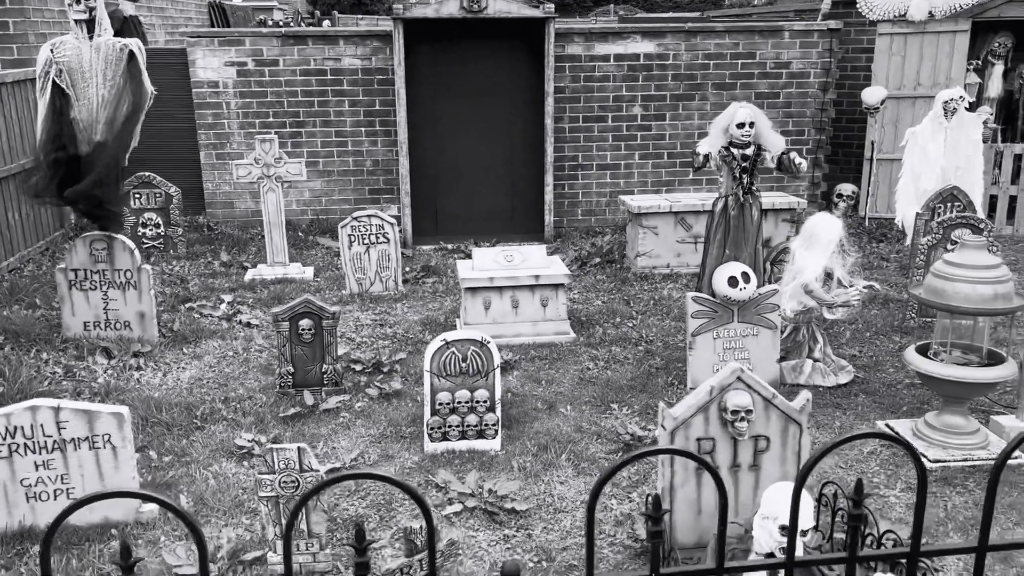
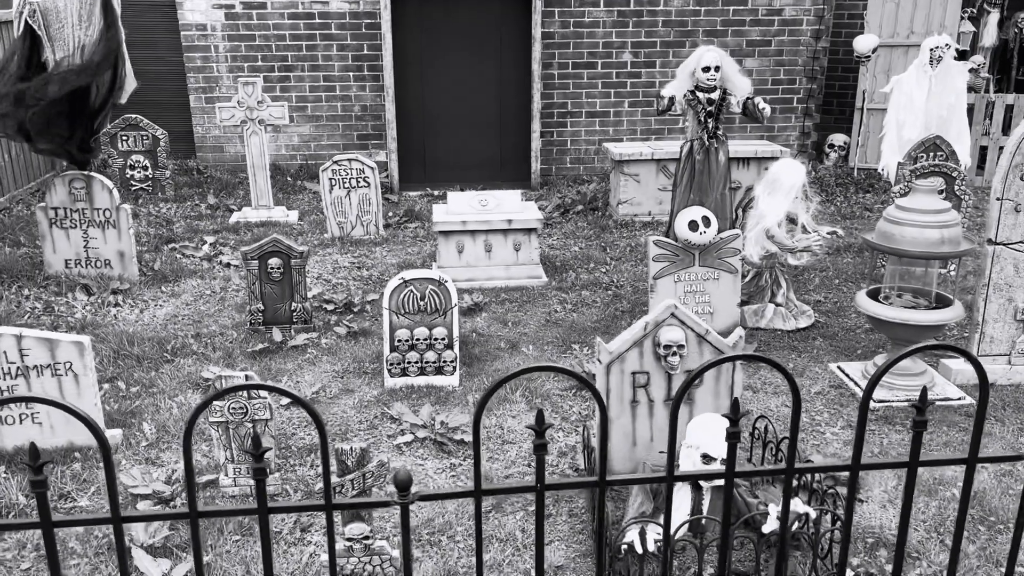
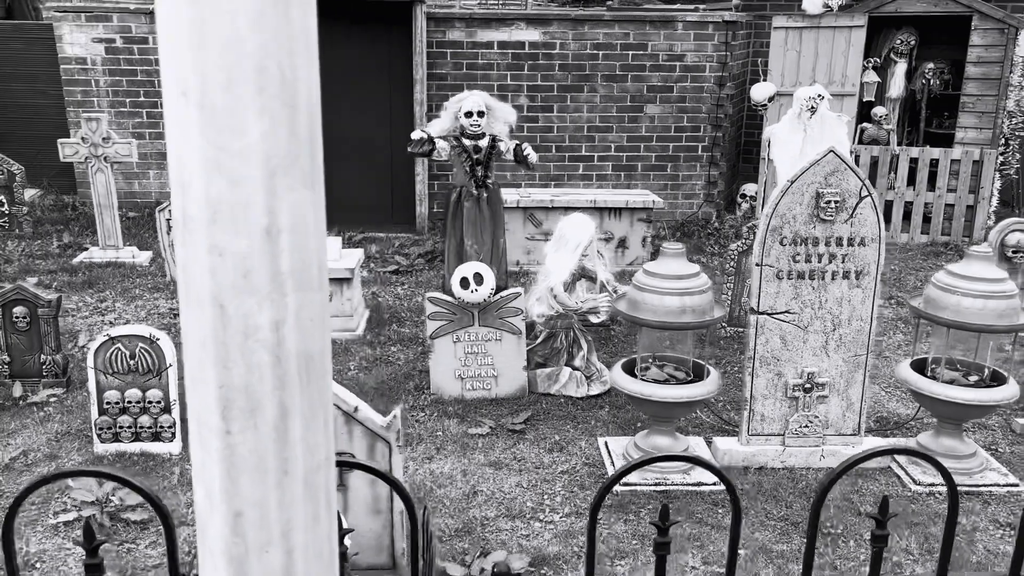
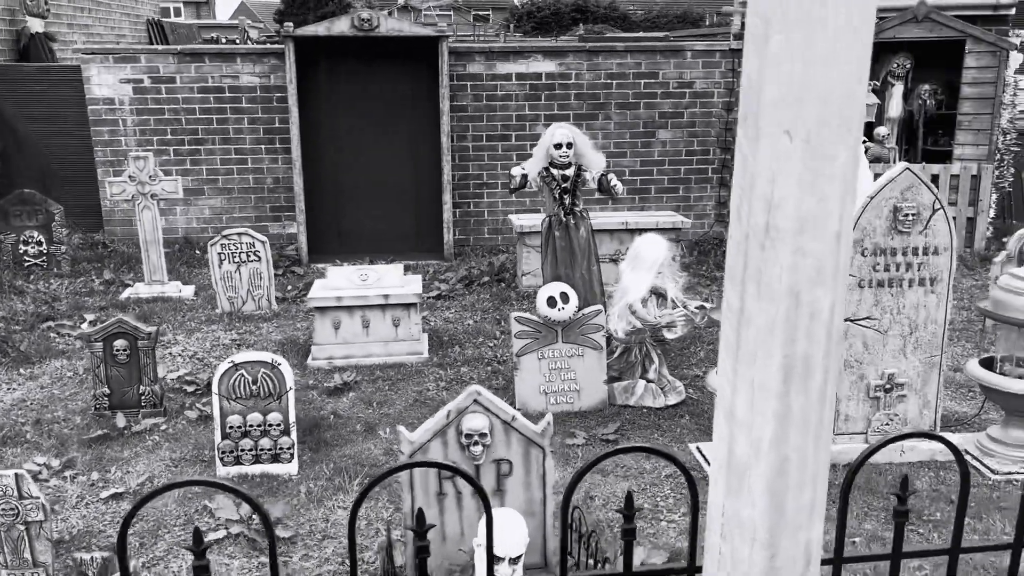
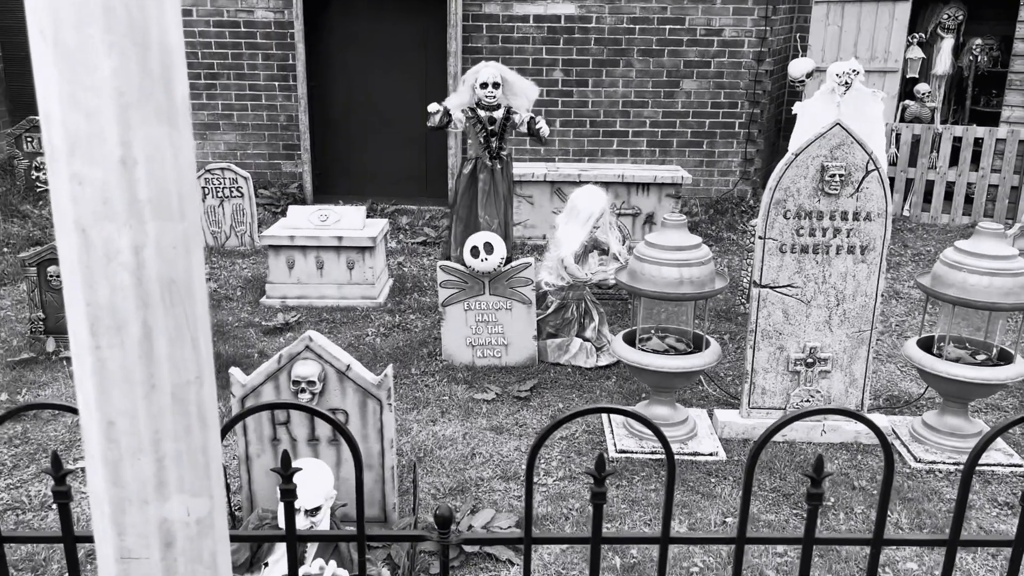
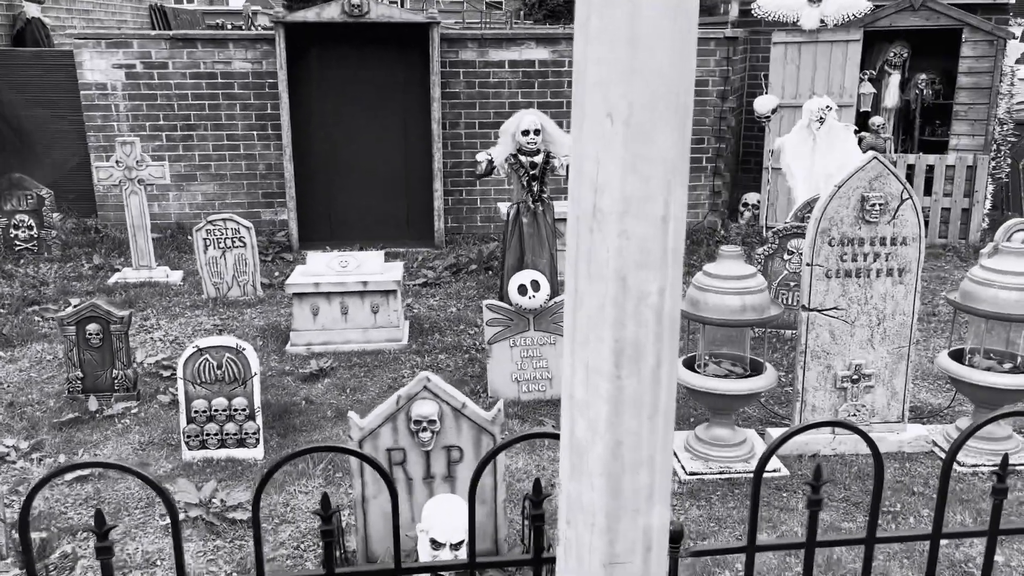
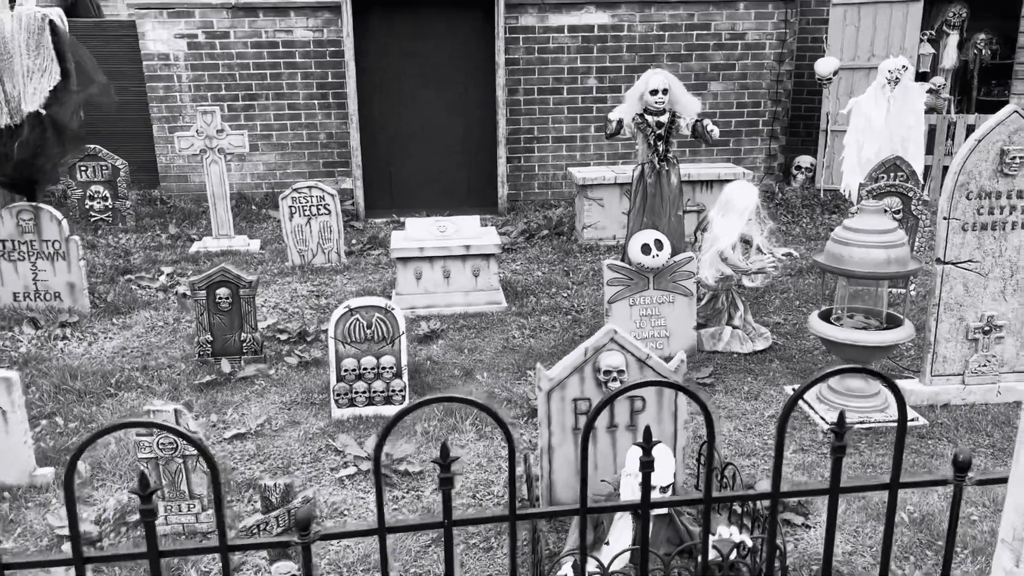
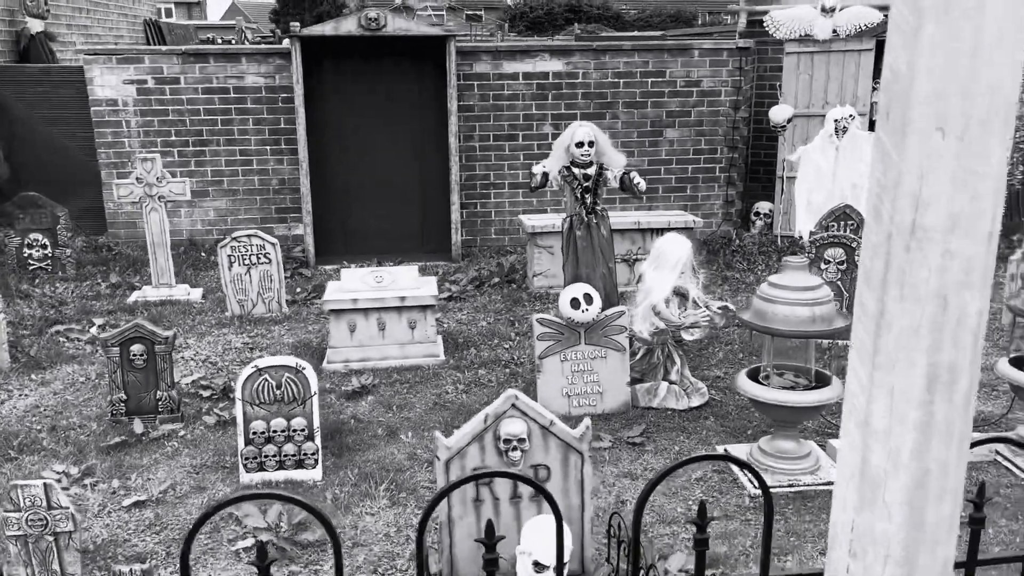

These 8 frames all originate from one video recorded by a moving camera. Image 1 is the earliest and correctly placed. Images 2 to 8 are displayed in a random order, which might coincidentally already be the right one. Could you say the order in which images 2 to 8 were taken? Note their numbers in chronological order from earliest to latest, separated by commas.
2, 7, 8, 4, 6, 3, 5
